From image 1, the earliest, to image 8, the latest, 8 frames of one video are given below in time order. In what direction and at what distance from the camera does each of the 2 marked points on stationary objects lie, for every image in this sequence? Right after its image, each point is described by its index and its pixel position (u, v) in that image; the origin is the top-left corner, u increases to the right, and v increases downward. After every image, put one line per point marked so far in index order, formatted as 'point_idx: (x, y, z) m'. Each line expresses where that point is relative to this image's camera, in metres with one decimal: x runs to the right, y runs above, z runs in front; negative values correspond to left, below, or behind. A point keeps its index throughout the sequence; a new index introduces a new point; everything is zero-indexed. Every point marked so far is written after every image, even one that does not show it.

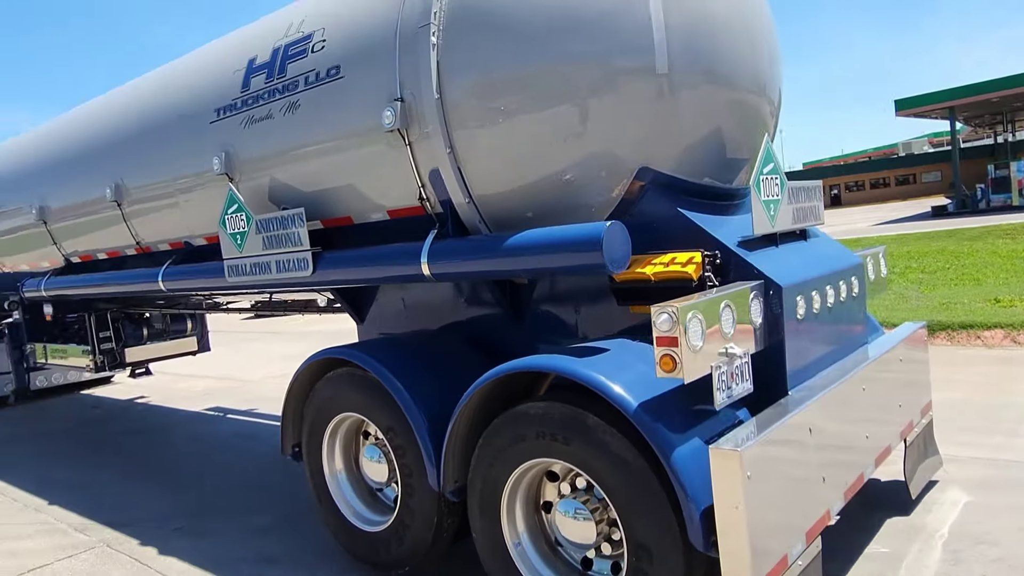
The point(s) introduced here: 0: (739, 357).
0: (+0.8, -0.2, +2.6) m
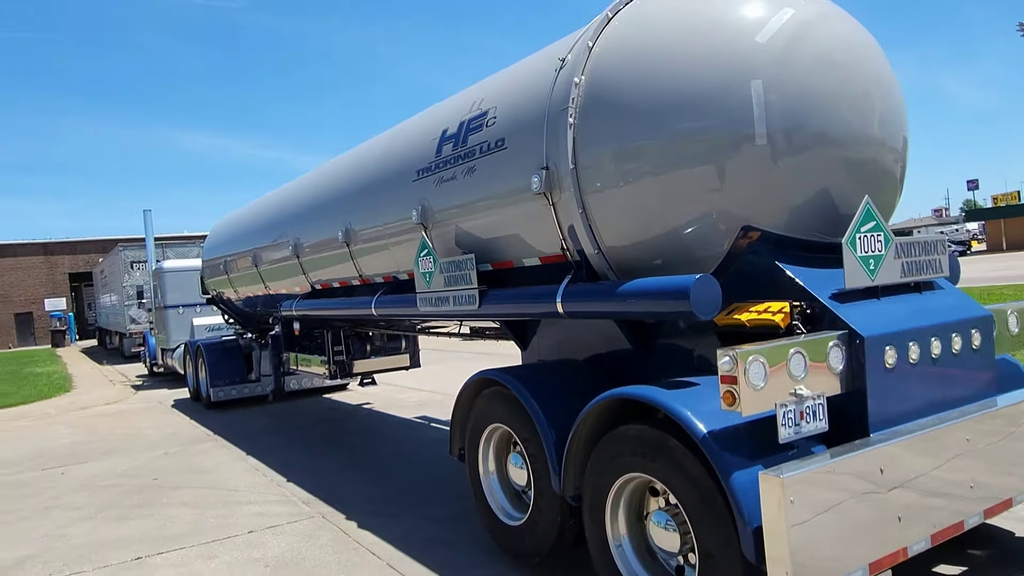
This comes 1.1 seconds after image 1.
0: (+1.2, -0.4, +2.9) m
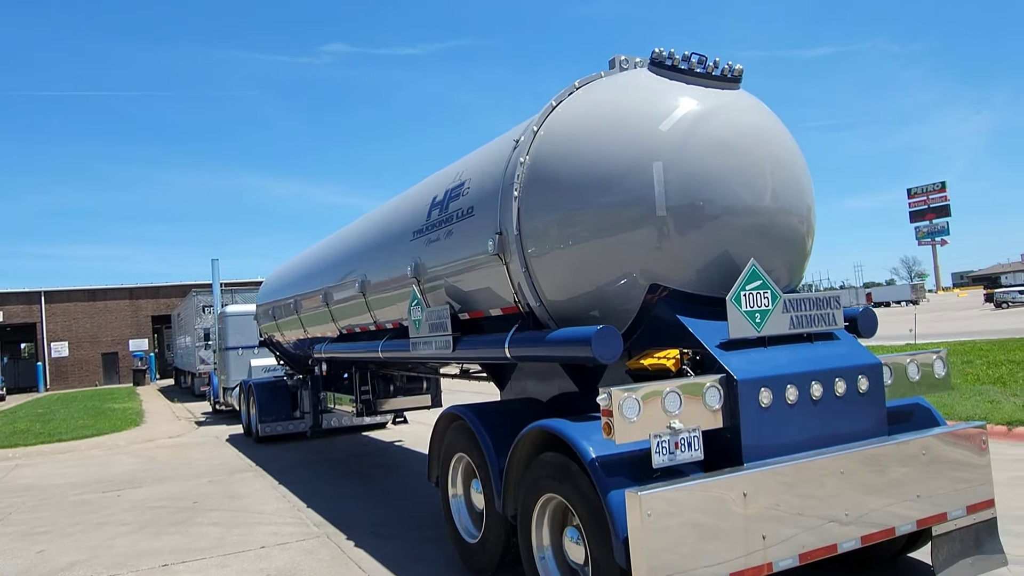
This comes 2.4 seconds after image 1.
0: (+0.8, -0.7, +3.5) m
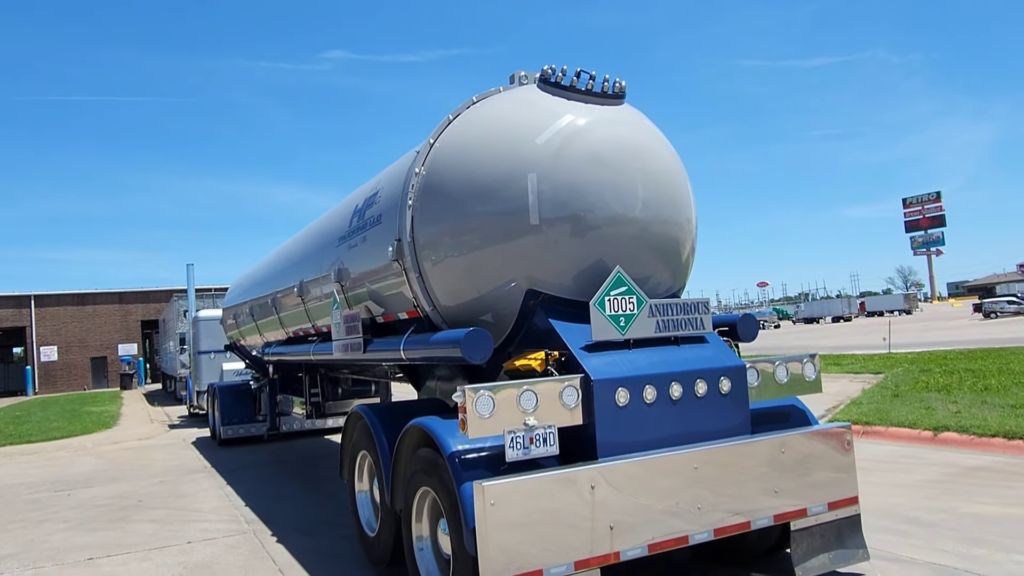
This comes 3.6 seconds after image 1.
0: (+0.1, -0.7, +3.7) m
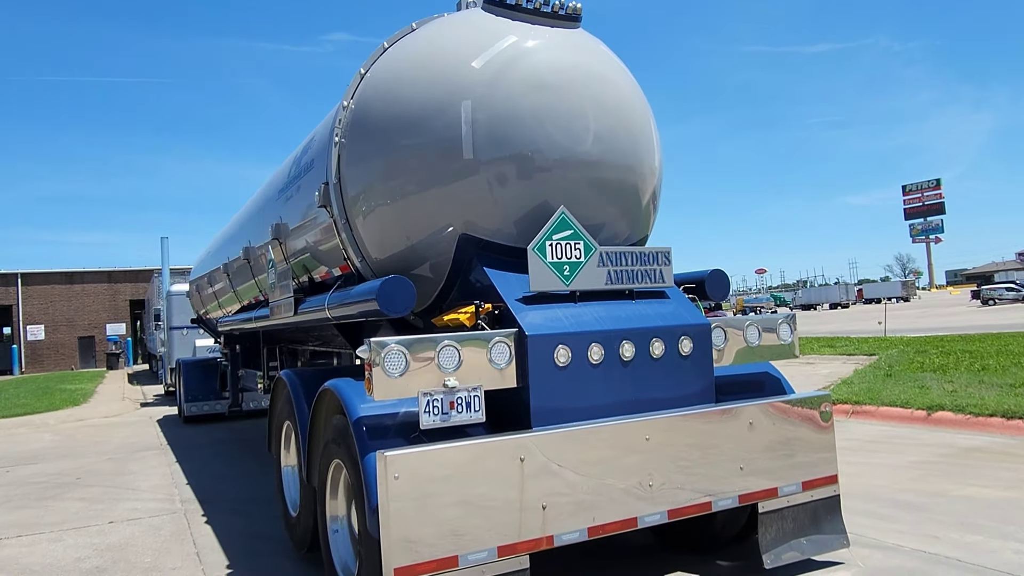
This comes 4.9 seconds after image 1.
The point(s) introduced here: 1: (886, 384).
0: (-0.2, -0.4, +3.2) m
1: (+4.9, -1.3, +9.8) m
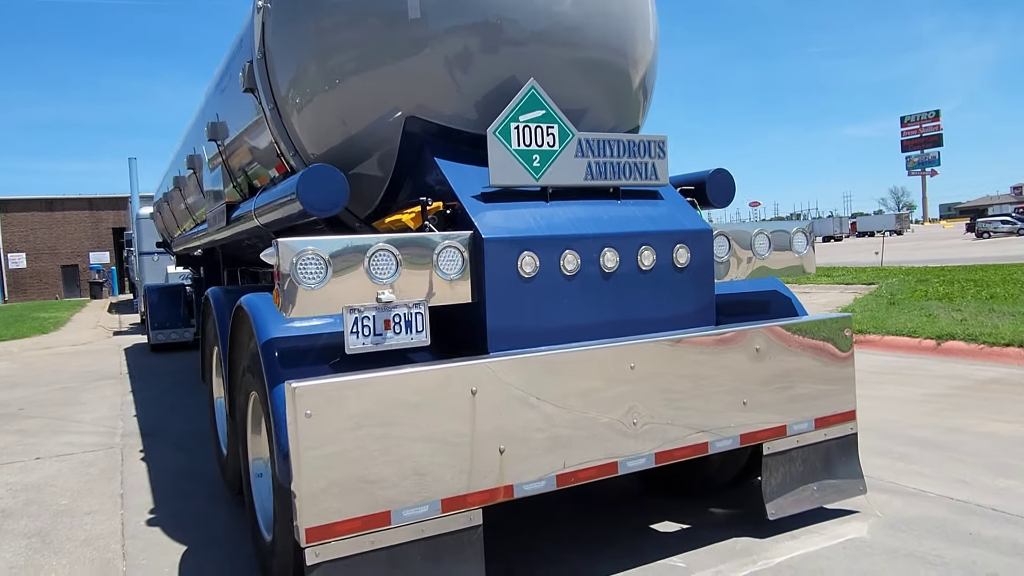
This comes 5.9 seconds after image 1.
0: (-0.4, -0.1, +2.5) m
1: (+4.7, -0.3, +9.3) m
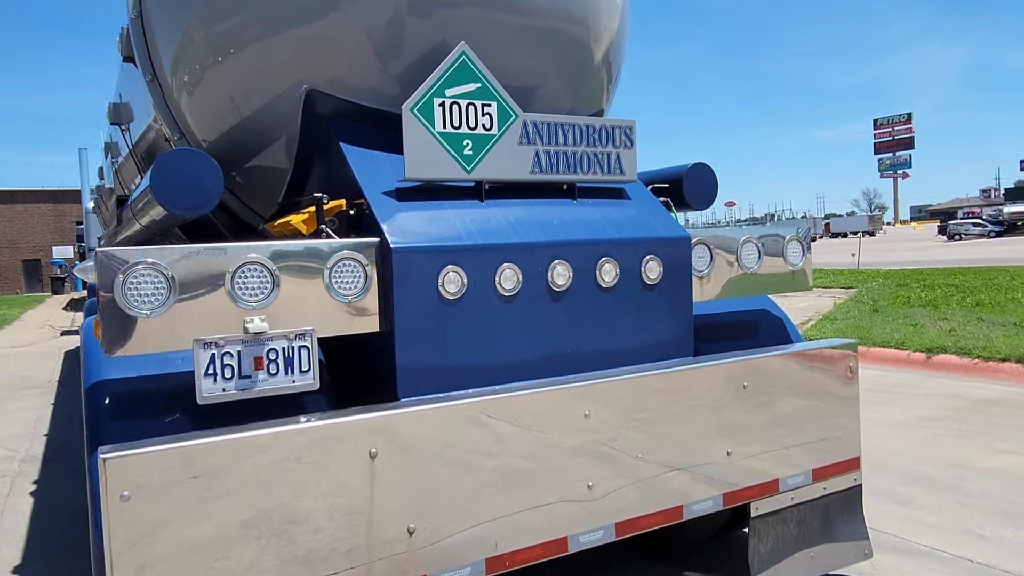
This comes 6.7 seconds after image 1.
0: (-0.6, -0.1, +1.9) m
1: (+4.3, -0.4, +8.8) m
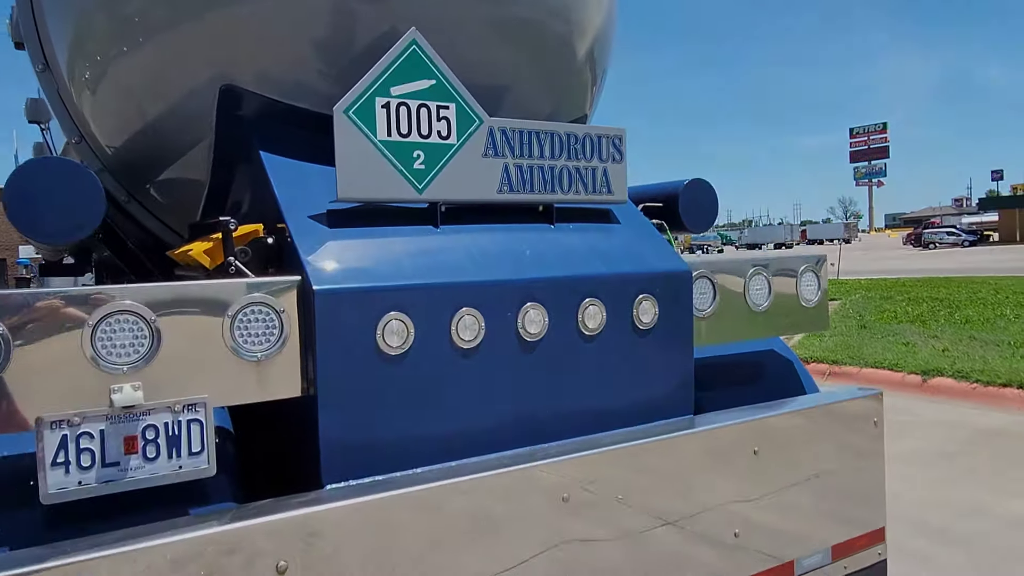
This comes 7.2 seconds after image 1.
0: (-0.7, -0.2, +1.4) m
1: (+4.0, -0.6, +8.5) m
